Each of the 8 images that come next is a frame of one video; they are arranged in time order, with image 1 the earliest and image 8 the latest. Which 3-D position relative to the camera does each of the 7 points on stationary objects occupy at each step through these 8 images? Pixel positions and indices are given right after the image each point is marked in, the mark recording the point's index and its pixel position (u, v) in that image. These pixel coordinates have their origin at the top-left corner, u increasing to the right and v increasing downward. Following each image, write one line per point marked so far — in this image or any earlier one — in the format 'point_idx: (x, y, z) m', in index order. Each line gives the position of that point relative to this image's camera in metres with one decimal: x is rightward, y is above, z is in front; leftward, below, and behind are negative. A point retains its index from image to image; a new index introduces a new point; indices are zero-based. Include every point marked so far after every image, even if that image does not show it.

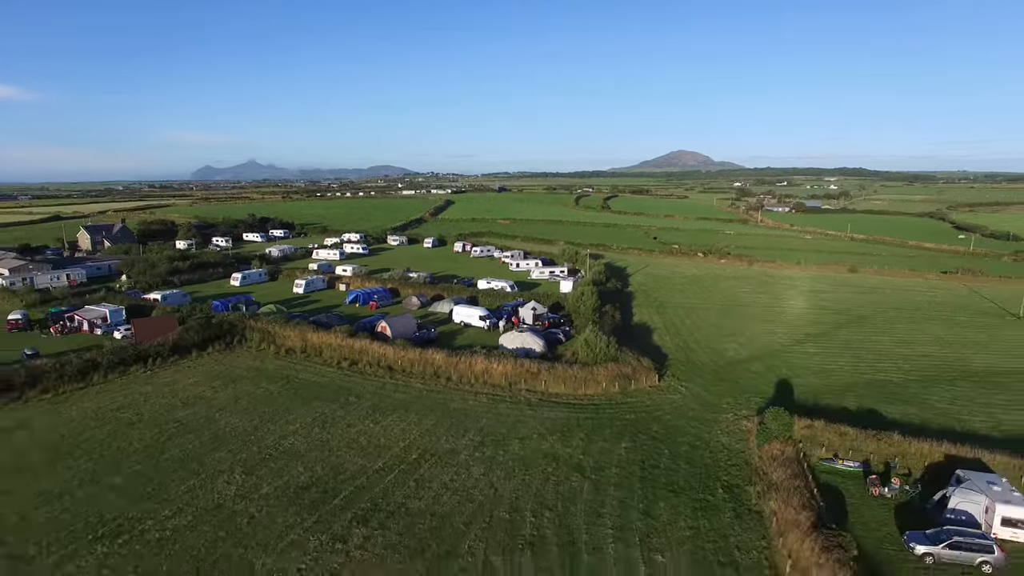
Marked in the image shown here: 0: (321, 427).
0: (-2.8, -2.0, +9.8) m
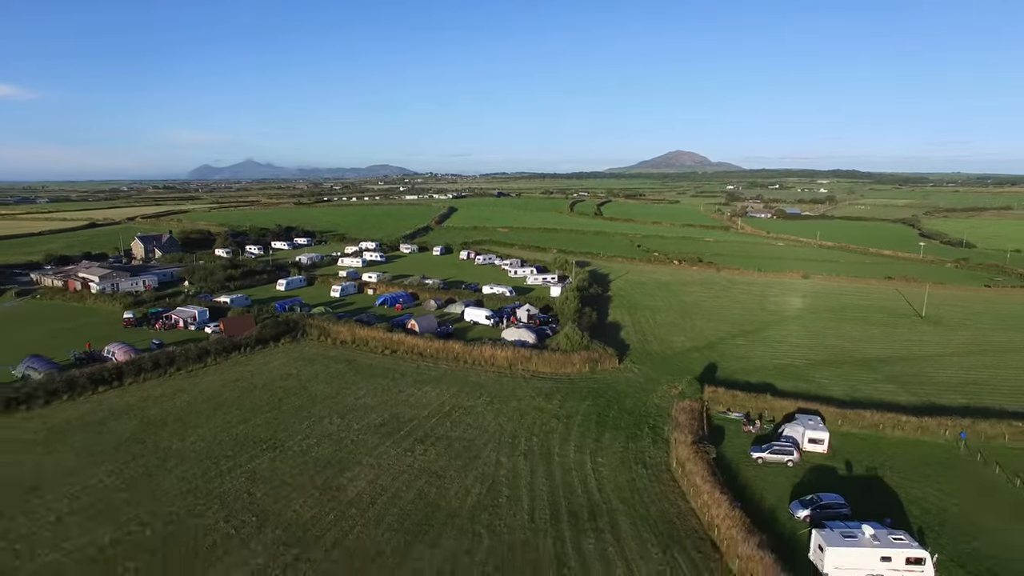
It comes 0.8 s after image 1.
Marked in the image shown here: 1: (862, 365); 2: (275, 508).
0: (-2.8, -2.2, +14.3) m
1: (+9.2, -2.0, +17.7) m
2: (-3.2, -2.9, +9.2) m
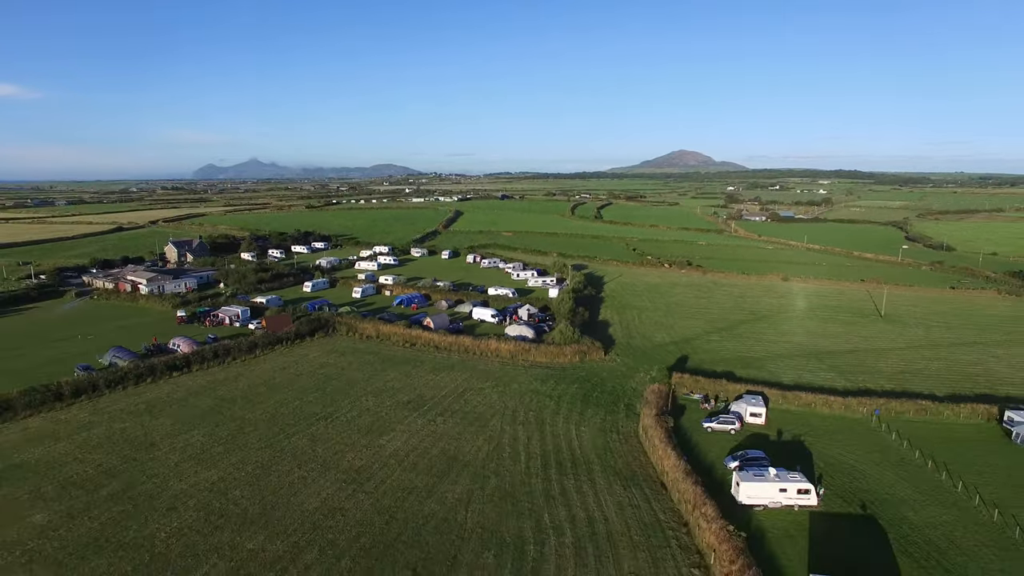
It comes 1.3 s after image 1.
0: (-2.7, -2.3, +17.3) m
1: (+9.3, -2.0, +20.6) m
2: (-3.2, -3.0, +12.2) m
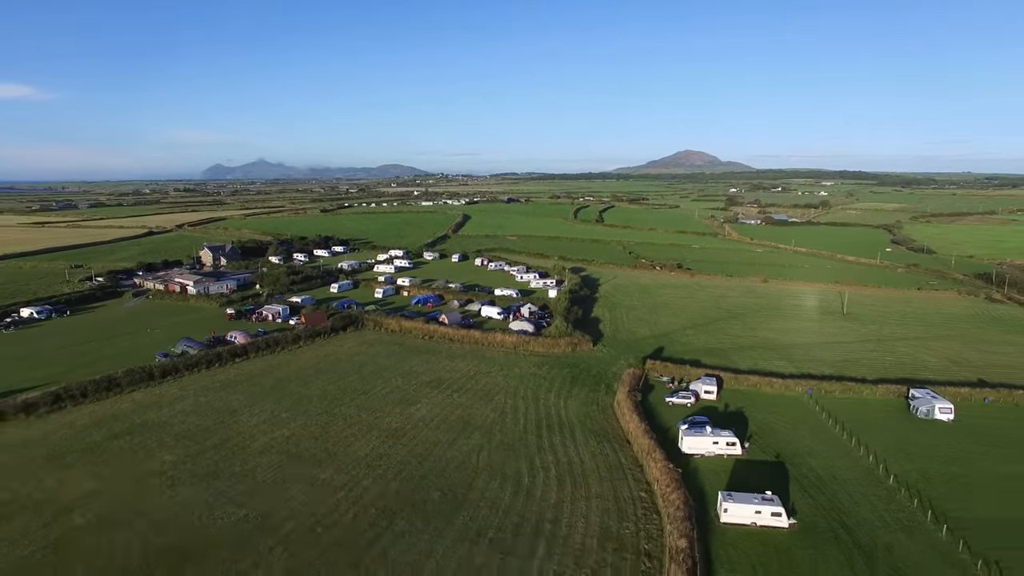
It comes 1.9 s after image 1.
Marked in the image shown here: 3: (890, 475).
0: (-2.7, -2.3, +20.9) m
1: (+9.4, -2.1, +24.2) m
2: (-3.2, -3.1, +15.8) m
3: (+7.6, -3.8, +13.4) m
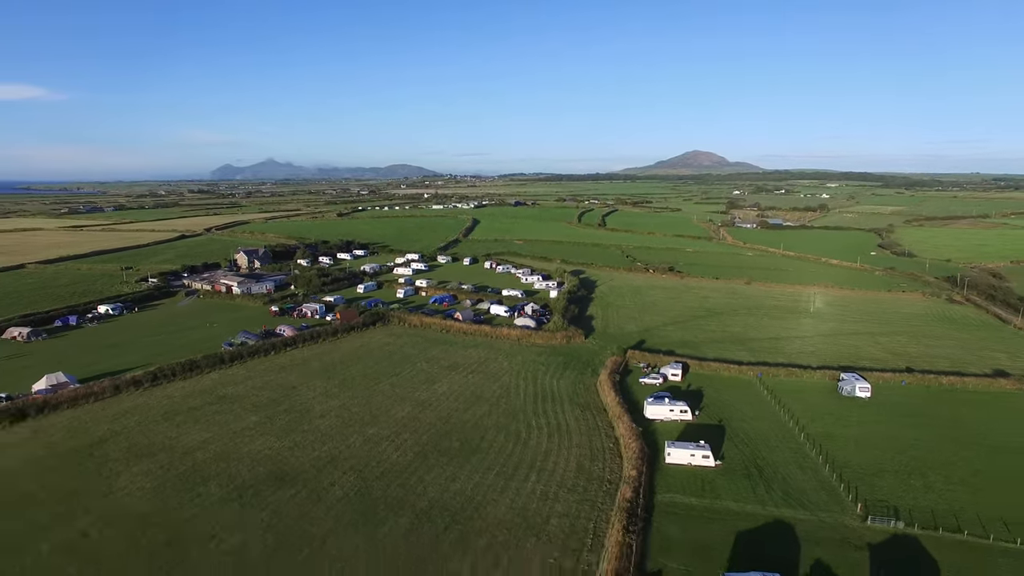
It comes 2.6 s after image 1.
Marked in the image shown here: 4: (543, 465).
0: (-2.5, -2.4, +25.2) m
1: (+9.6, -2.2, +28.2) m
2: (-3.1, -3.1, +20.1) m
3: (+7.6, -3.9, +17.5) m
4: (+0.7, -4.0, +15.1) m
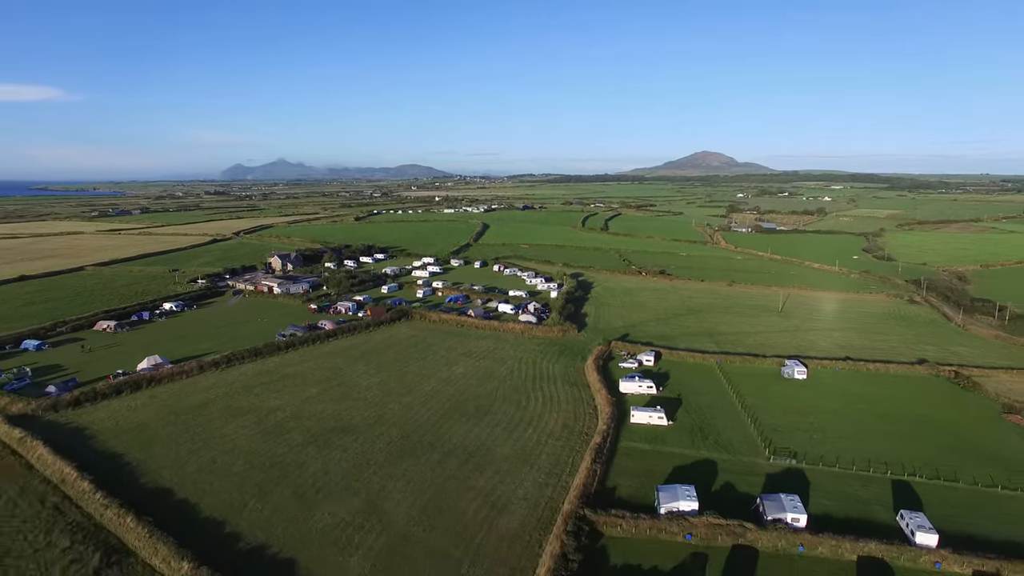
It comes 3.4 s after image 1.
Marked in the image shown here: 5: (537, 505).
0: (-2.3, -2.4, +30.2) m
1: (+9.8, -2.3, +33.1) m
2: (-3.0, -3.2, +25.1) m
3: (+7.7, -3.9, +22.5) m
4: (+0.8, -4.0, +20.1) m
5: (+0.6, -4.8, +15.0) m
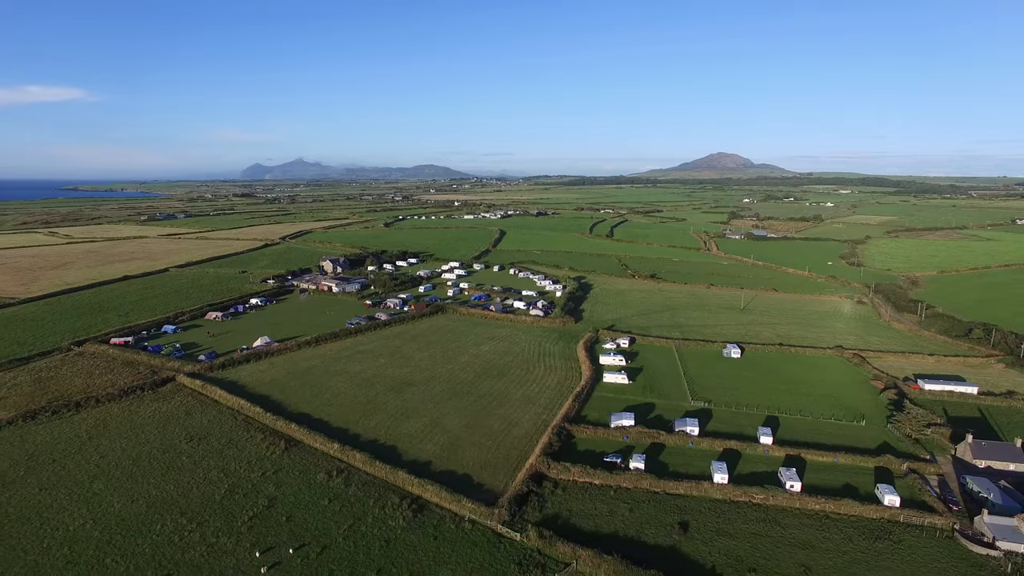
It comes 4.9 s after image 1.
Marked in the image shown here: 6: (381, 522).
0: (-1.6, -2.5, +39.7) m
1: (+10.5, -2.4, +42.4) m
2: (-2.4, -3.2, +34.6) m
3: (+8.2, -4.0, +31.7) m
4: (+1.2, -4.1, +29.5) m
5: (+0.9, -4.9, +24.4) m
6: (-3.4, -6.1, +17.6) m
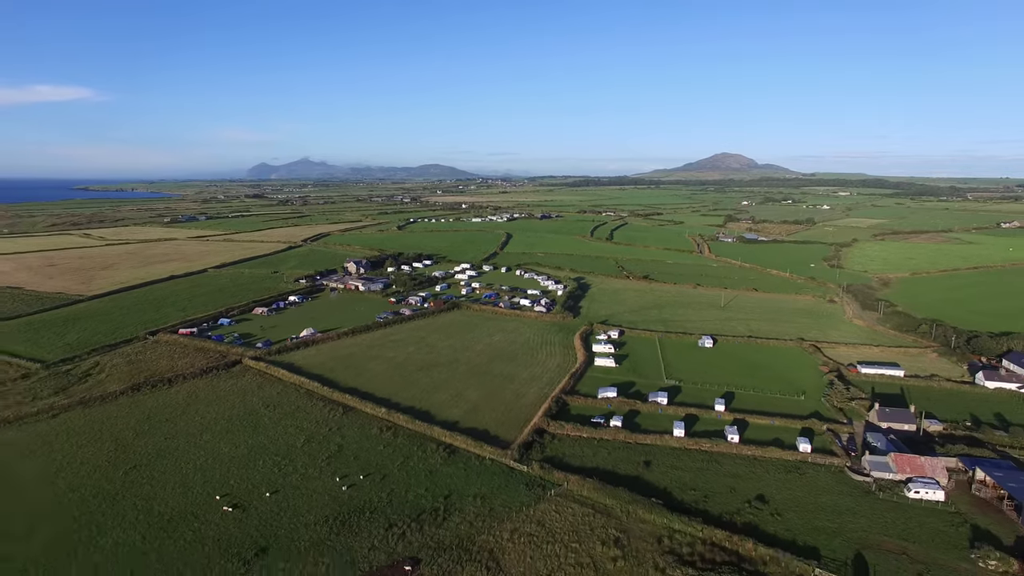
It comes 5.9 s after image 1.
0: (-1.2, -2.4, +45.8) m
1: (+11.0, -2.4, +48.4) m
2: (-2.0, -3.2, +40.8) m
3: (+8.6, -4.0, +37.8) m
4: (+1.6, -4.1, +35.6) m
5: (+1.2, -4.9, +30.6) m
6: (-3.1, -6.1, +23.8) m
